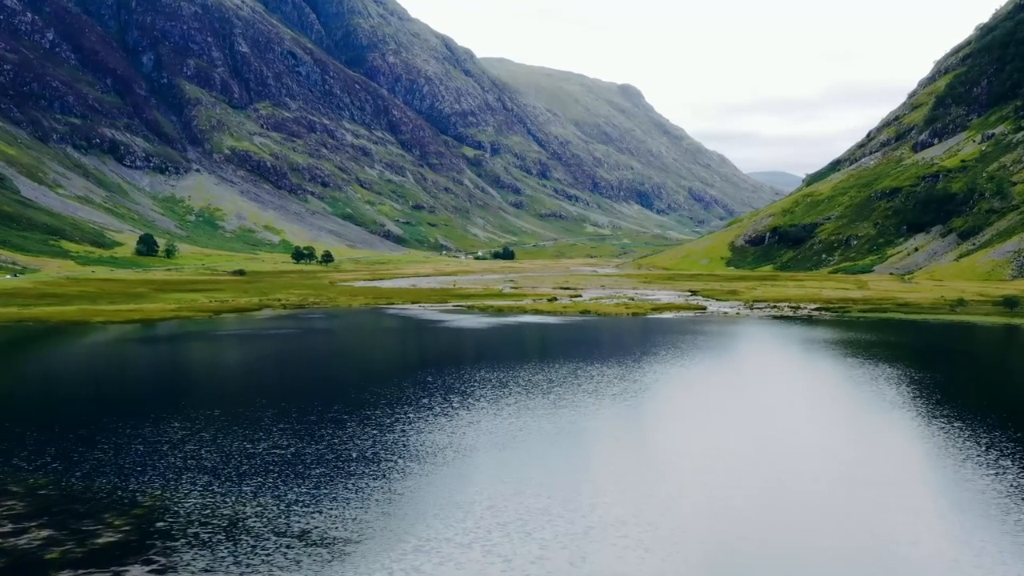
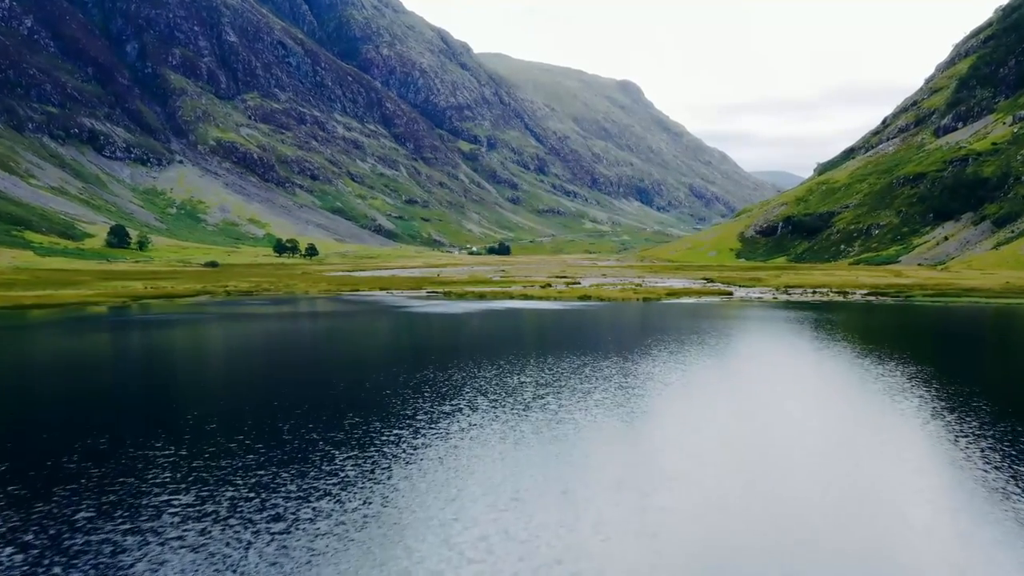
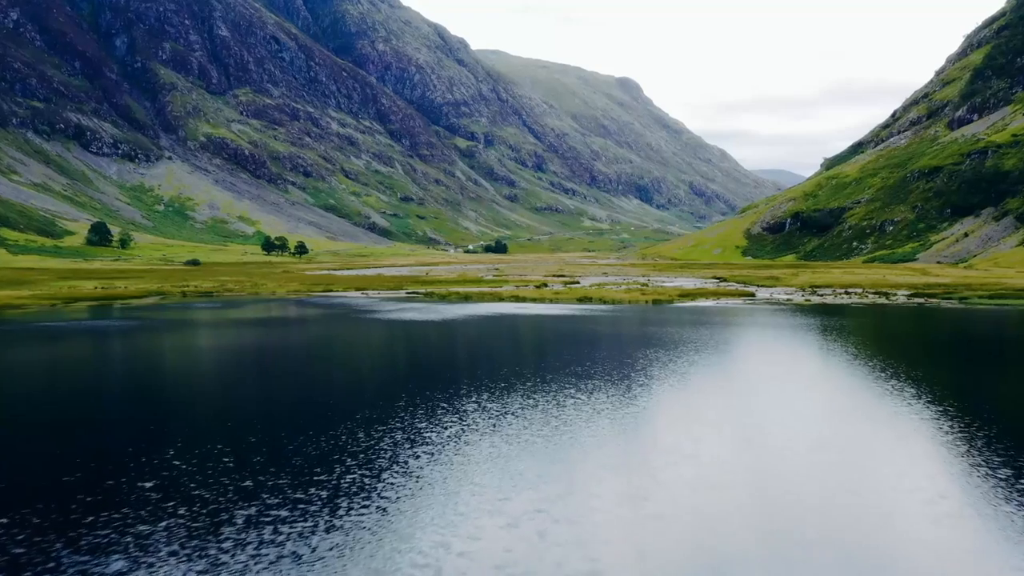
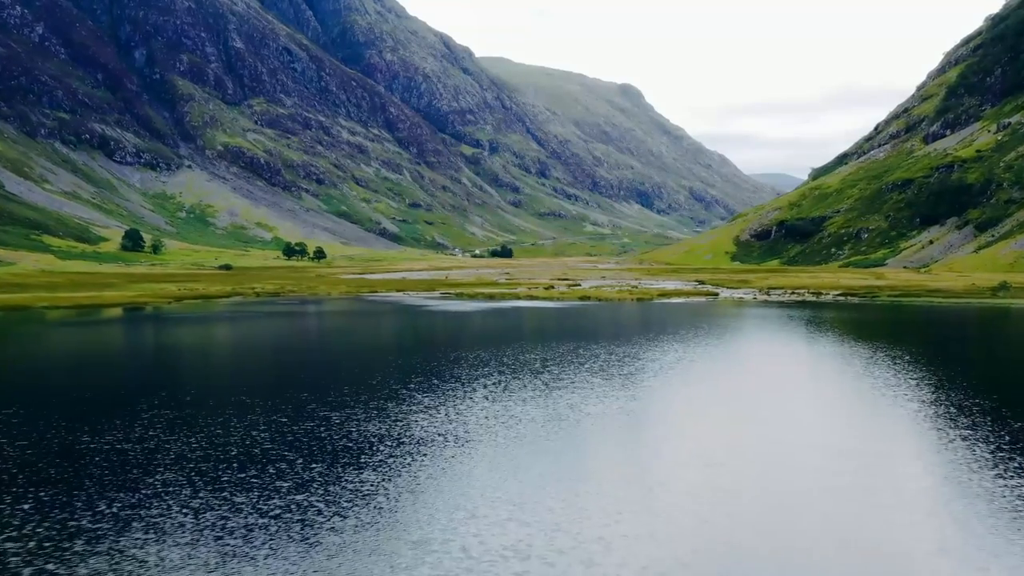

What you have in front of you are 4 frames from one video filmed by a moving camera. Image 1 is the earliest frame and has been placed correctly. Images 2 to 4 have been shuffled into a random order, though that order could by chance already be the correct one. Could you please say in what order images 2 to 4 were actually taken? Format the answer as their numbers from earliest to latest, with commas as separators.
4, 2, 3
